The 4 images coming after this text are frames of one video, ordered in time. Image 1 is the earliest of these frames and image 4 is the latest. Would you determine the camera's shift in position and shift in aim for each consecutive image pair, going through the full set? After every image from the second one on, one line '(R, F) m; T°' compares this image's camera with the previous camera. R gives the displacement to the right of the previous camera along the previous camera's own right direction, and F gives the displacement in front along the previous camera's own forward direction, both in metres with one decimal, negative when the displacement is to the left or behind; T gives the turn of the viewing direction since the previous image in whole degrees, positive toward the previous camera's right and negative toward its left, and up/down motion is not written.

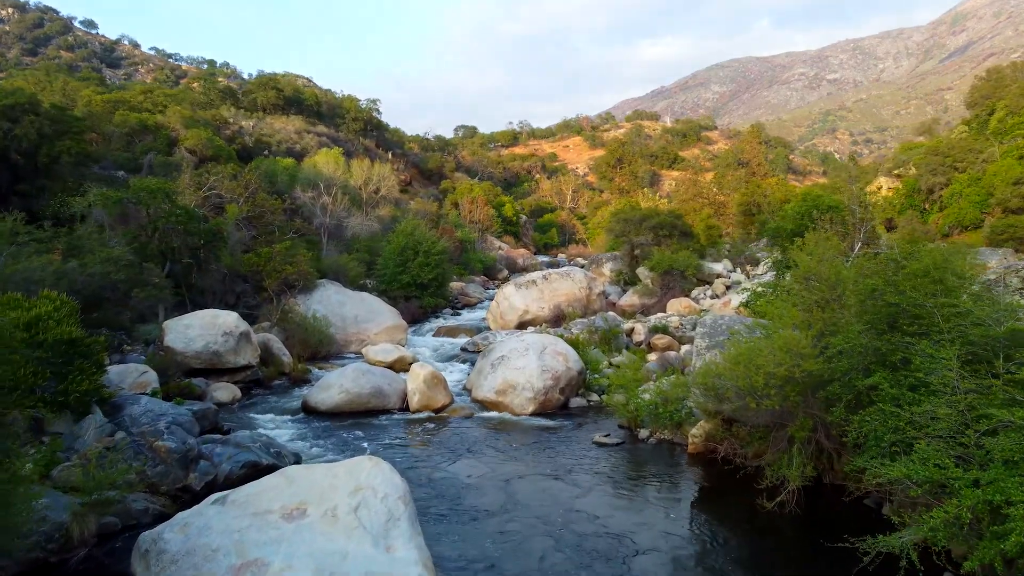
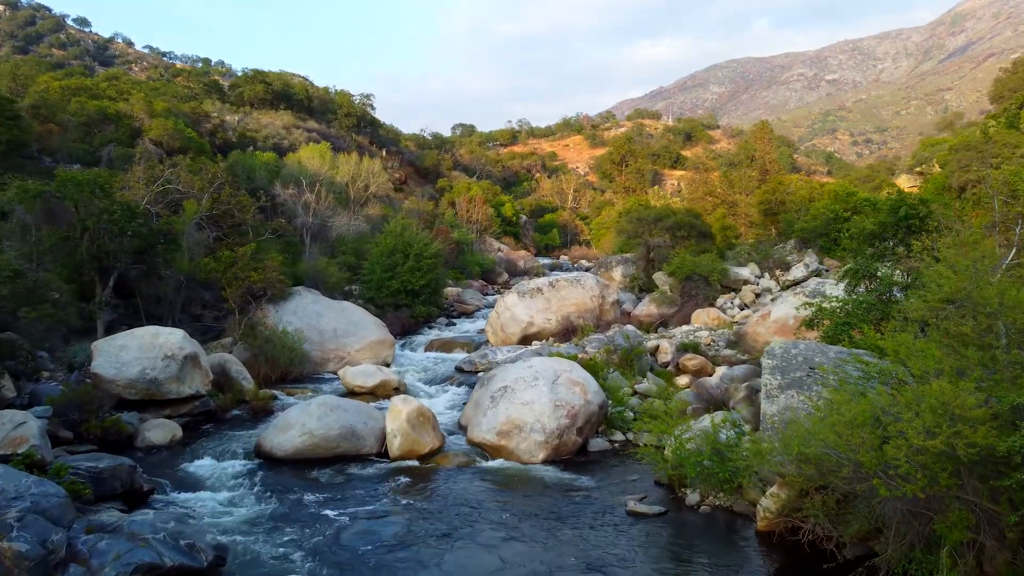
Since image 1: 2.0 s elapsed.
(-0.1, +2.5) m; 0°
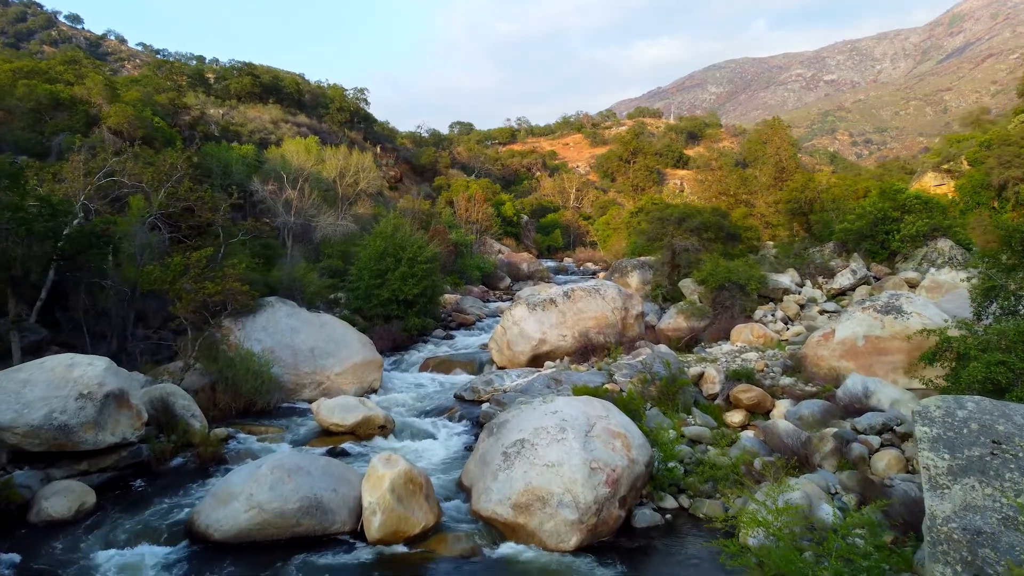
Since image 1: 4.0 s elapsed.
(-0.2, +2.6) m; 0°
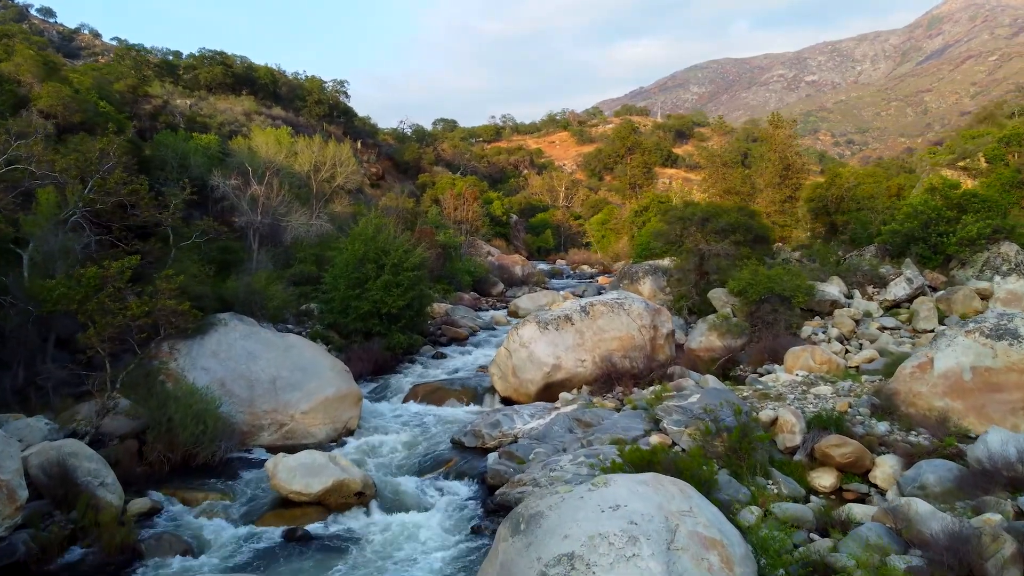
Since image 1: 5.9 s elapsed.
(-0.4, +2.7) m; +1°
